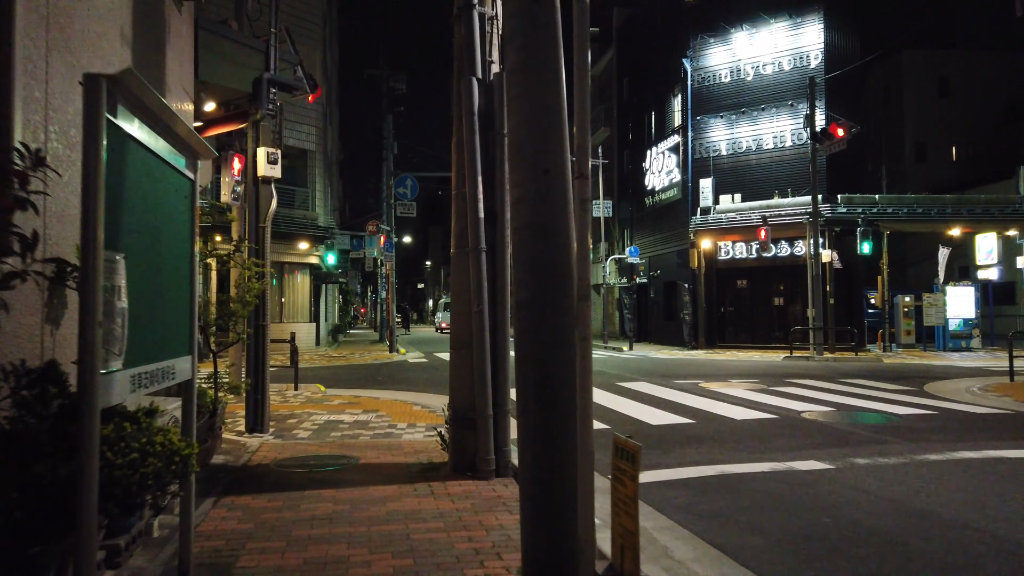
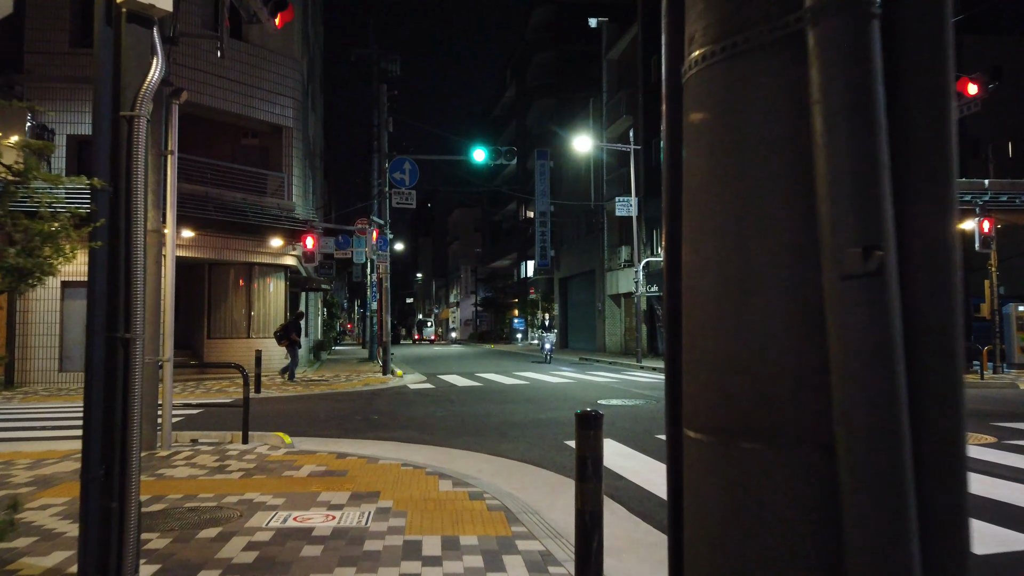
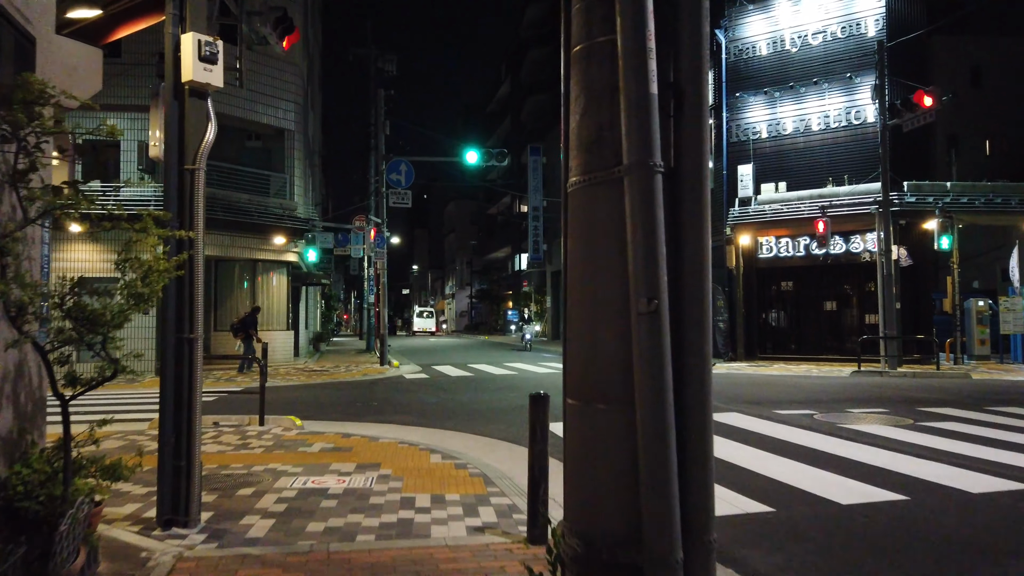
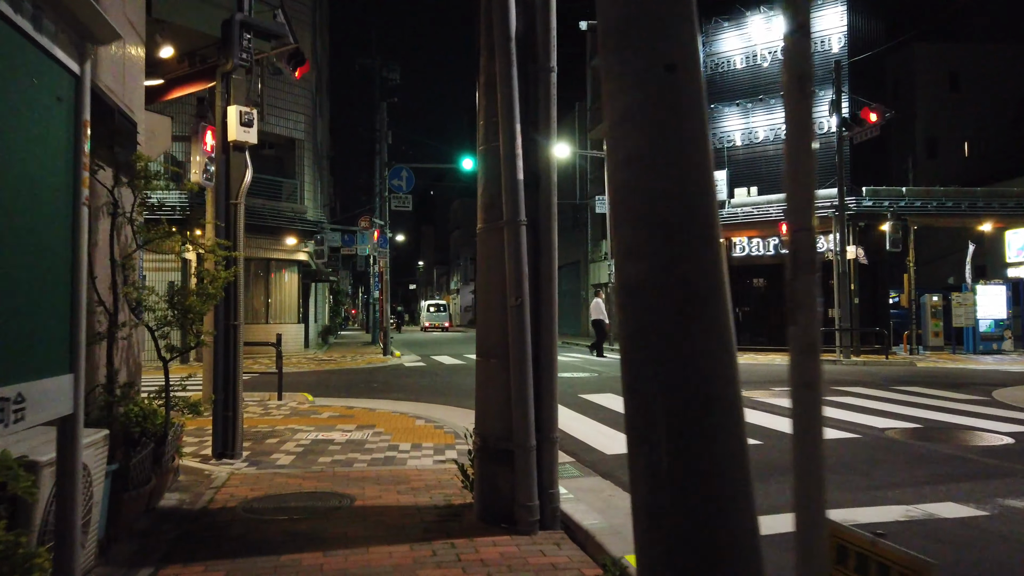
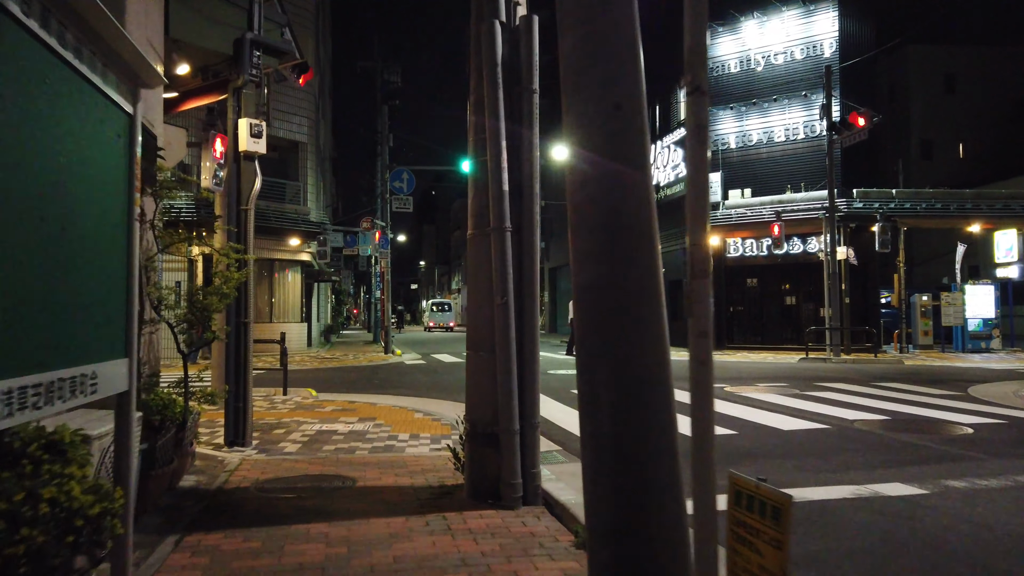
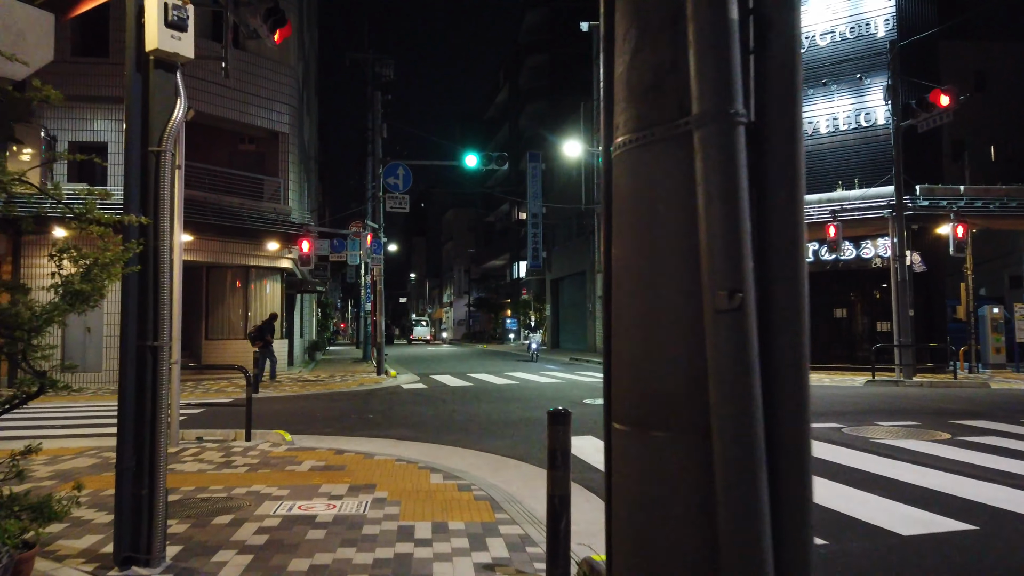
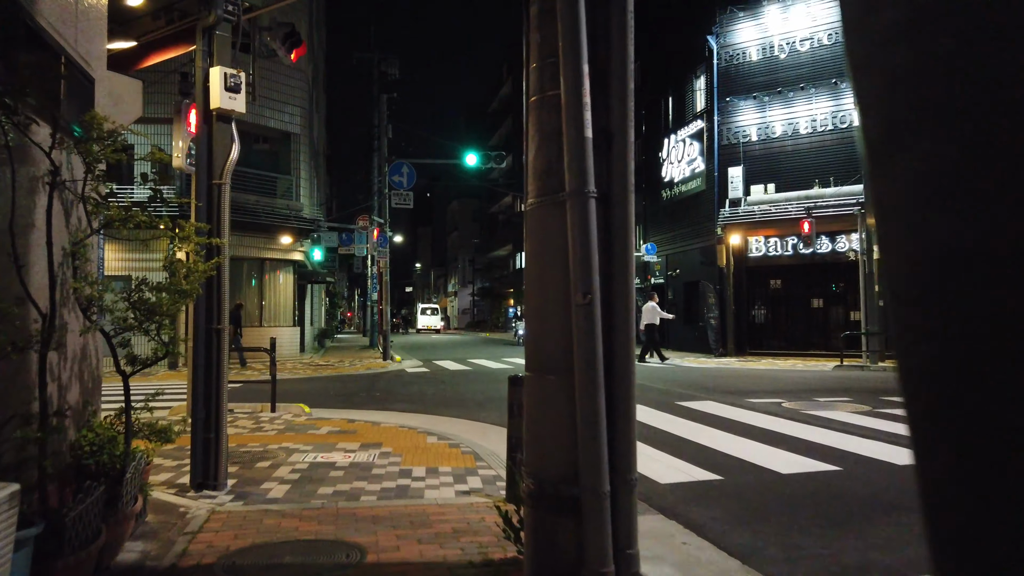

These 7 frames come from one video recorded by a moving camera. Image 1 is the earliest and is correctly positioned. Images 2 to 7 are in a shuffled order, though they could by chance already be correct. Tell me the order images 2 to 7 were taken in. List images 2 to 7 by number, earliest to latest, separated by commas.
5, 4, 7, 3, 6, 2
